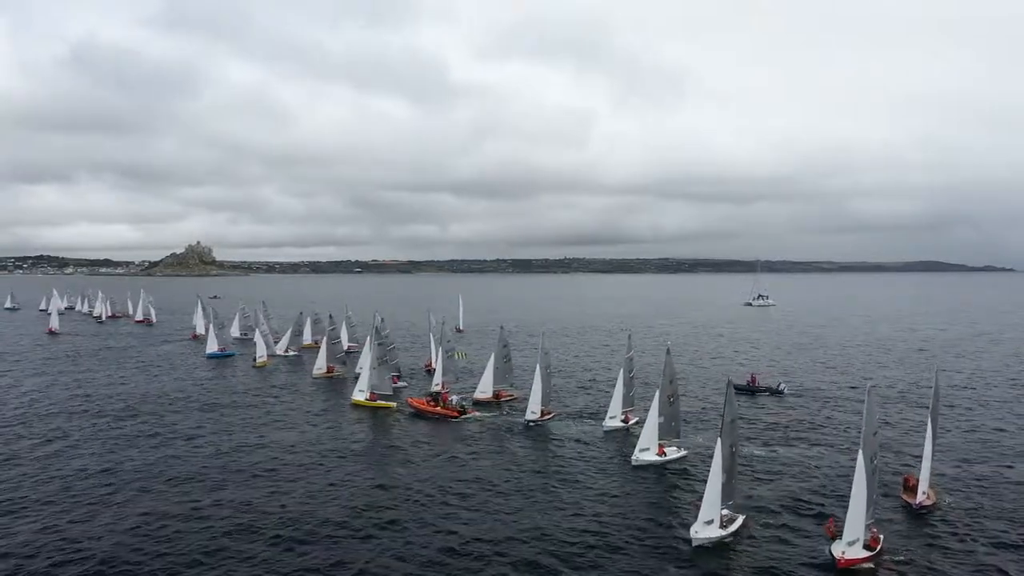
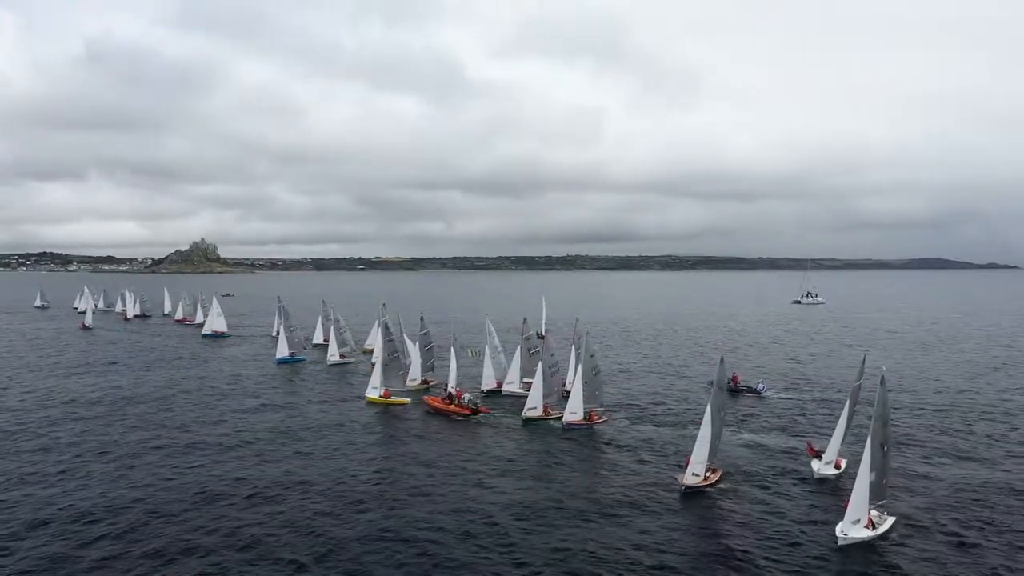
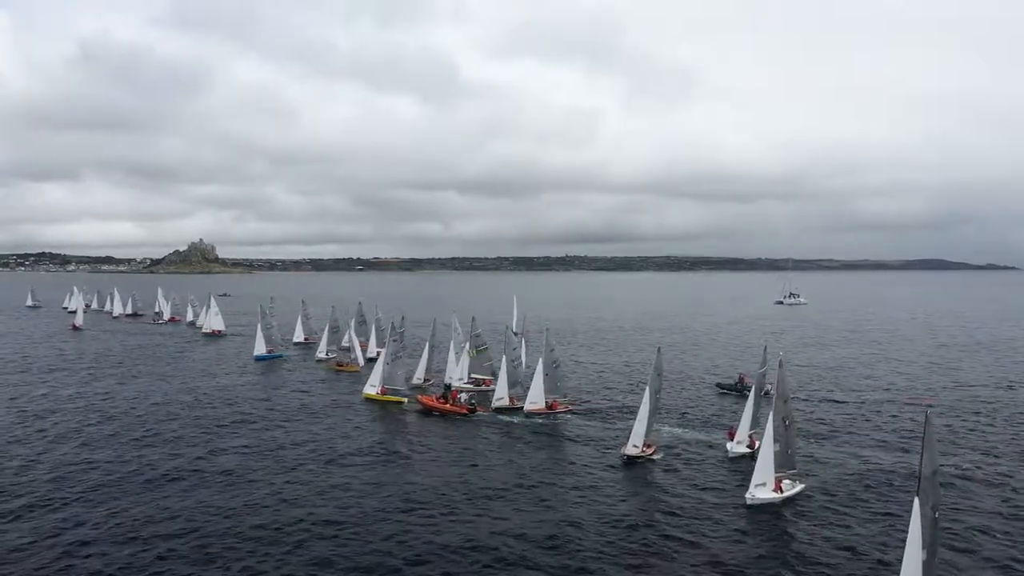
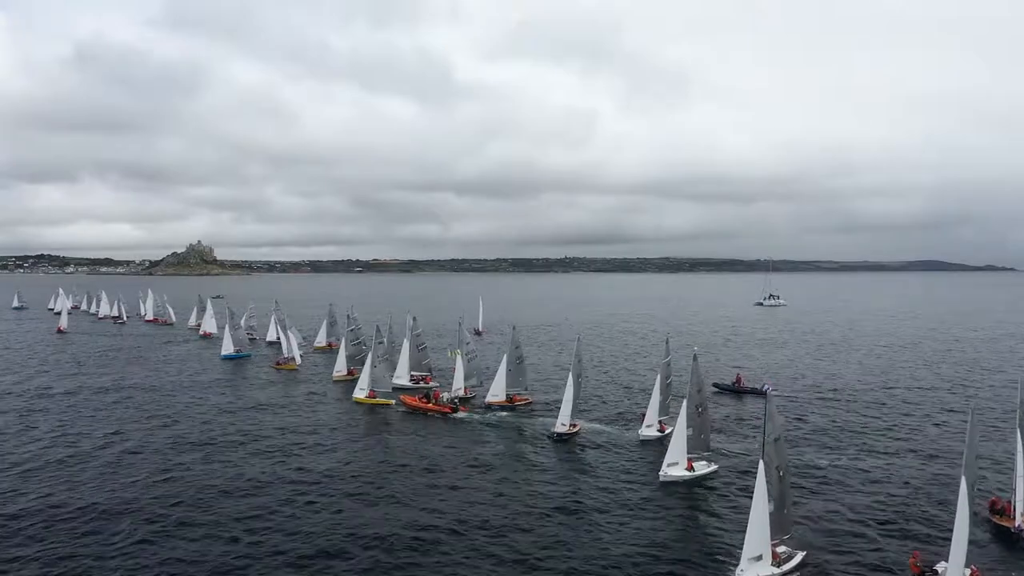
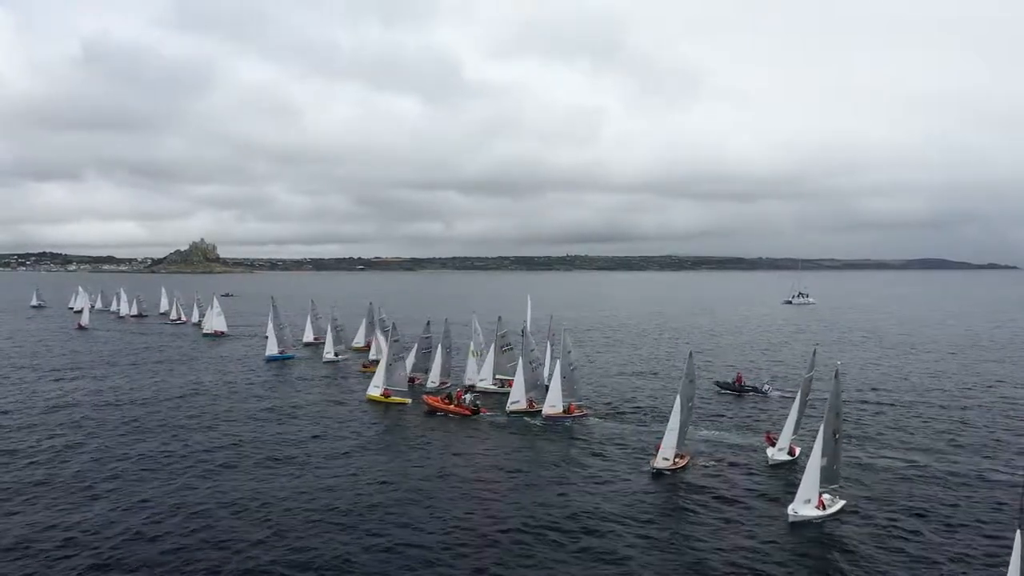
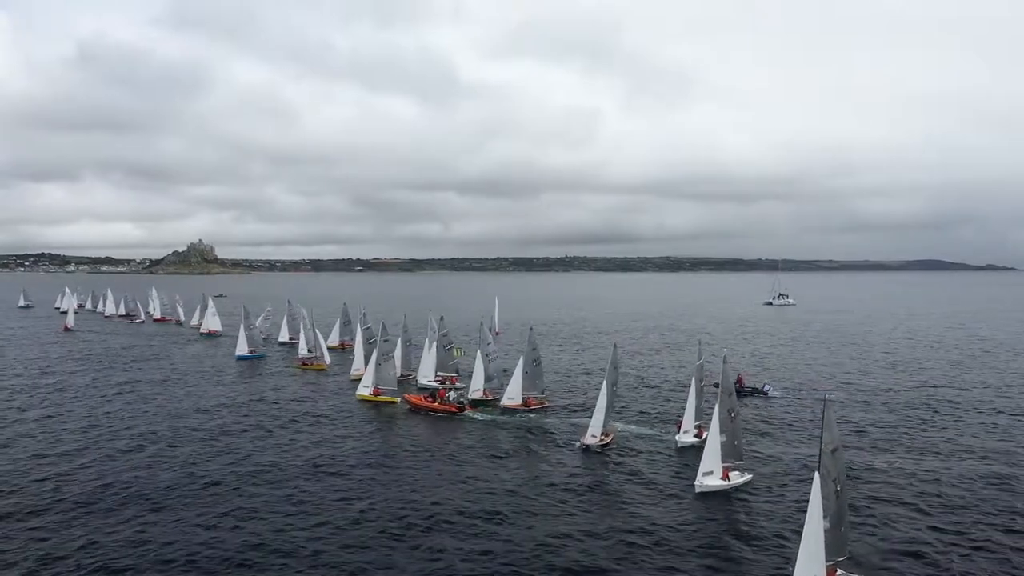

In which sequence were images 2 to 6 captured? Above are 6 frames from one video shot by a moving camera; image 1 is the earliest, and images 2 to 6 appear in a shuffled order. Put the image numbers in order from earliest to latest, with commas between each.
4, 6, 3, 5, 2
